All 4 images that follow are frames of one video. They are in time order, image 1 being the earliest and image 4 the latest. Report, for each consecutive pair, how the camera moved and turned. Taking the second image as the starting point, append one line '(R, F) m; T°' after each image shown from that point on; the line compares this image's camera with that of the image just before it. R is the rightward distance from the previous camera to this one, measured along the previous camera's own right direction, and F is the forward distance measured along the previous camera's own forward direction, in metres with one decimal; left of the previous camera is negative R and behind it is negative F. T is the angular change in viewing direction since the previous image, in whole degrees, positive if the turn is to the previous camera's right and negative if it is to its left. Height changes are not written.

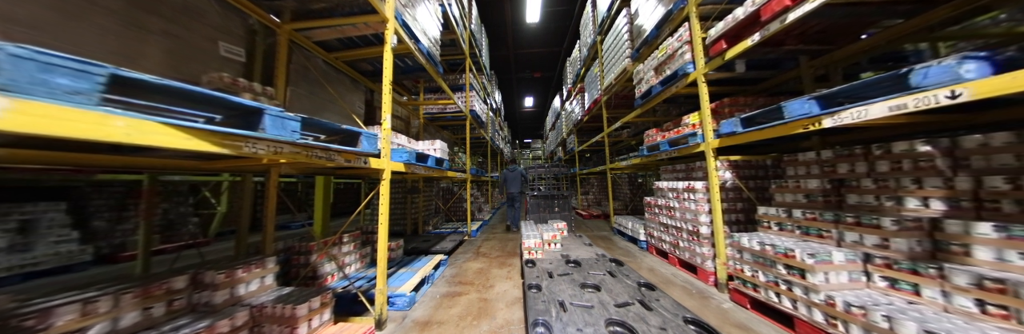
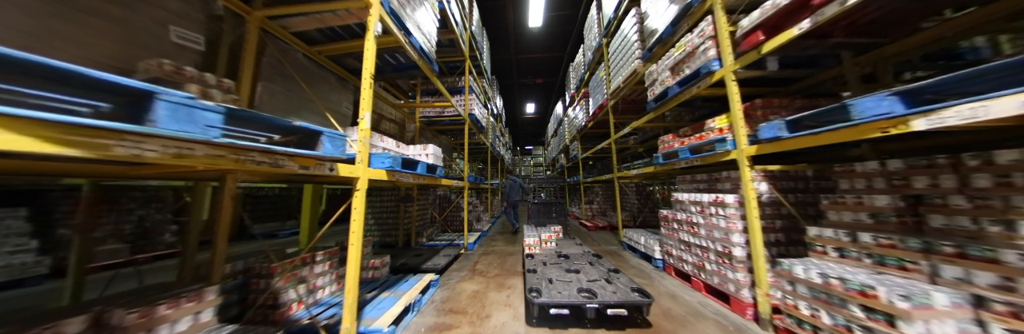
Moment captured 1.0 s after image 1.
(0.0, +0.4) m; 0°
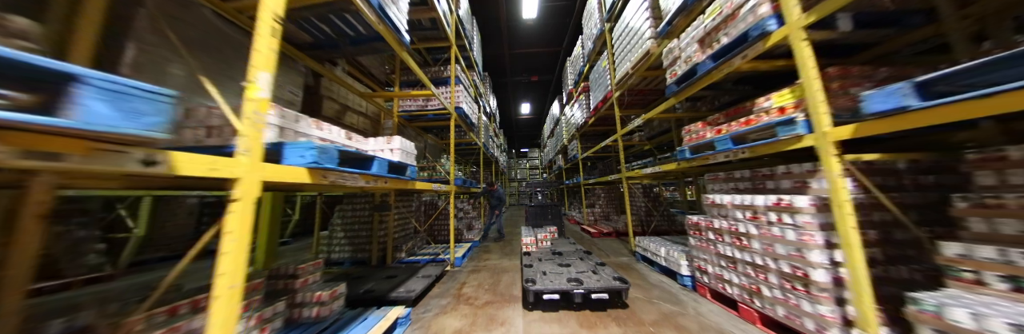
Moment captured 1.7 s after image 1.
(+0.1, +0.7) m; +1°
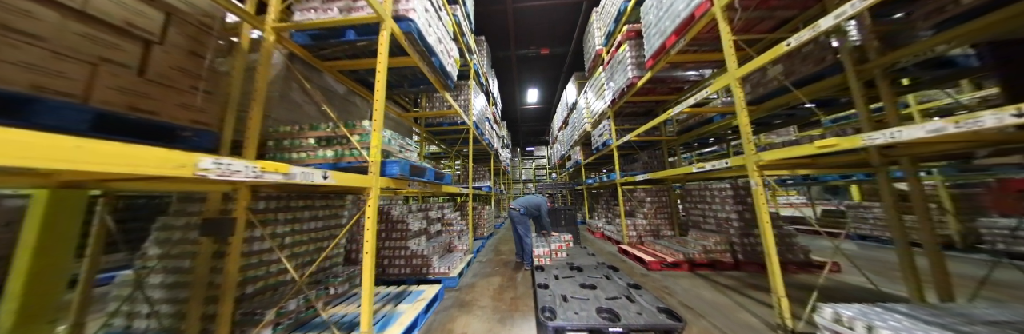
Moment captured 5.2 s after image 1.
(0.0, +2.3) m; -1°
